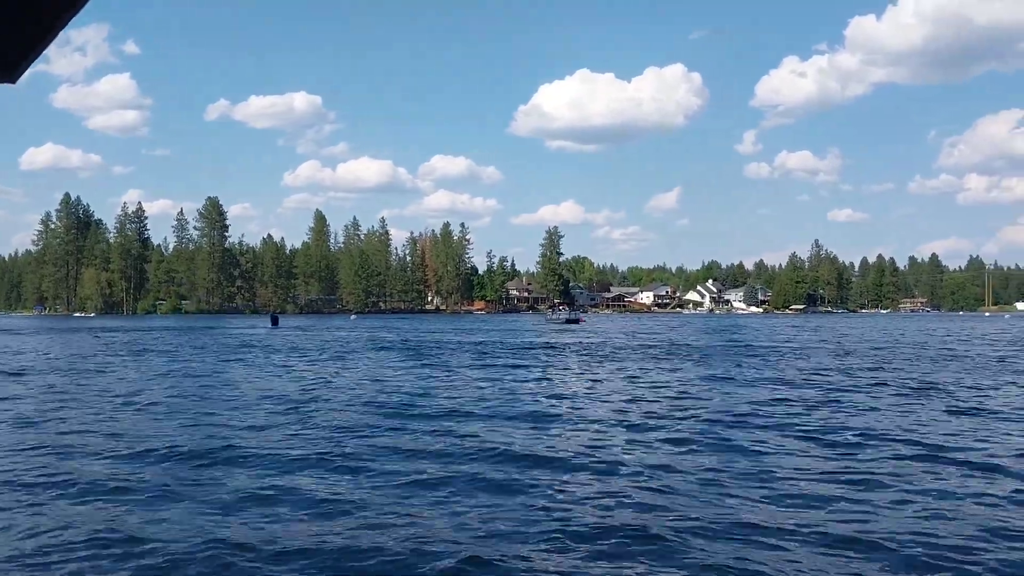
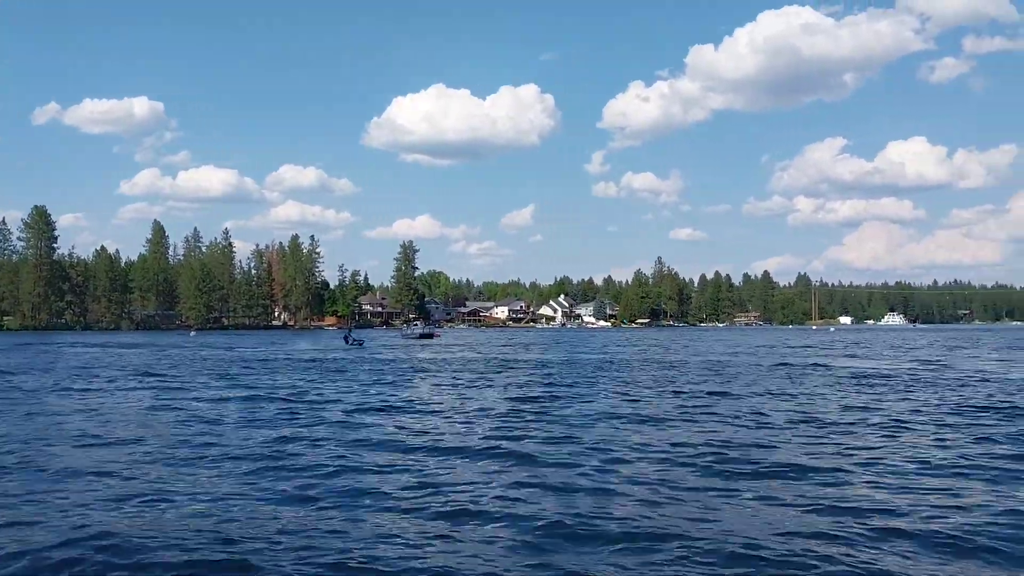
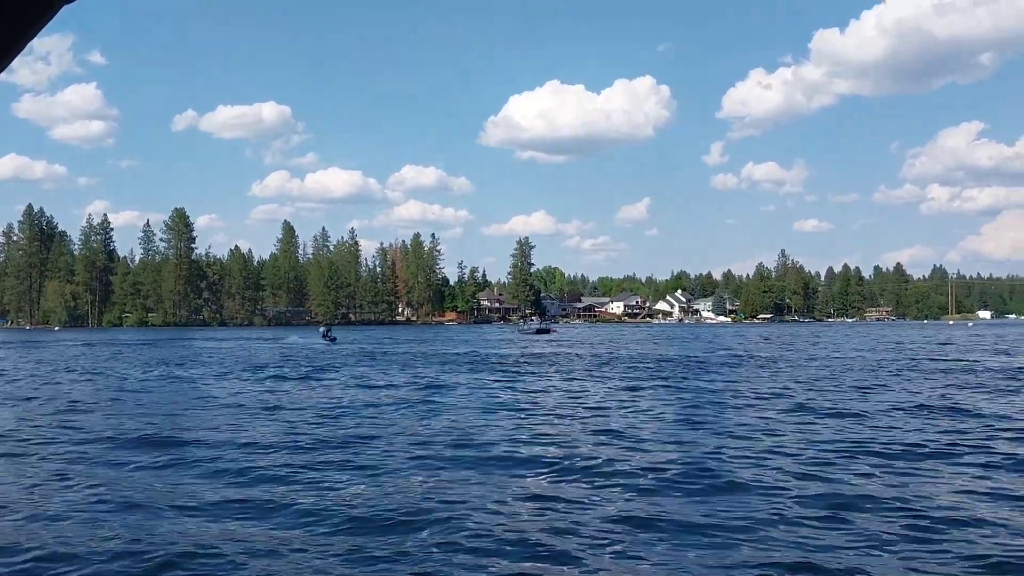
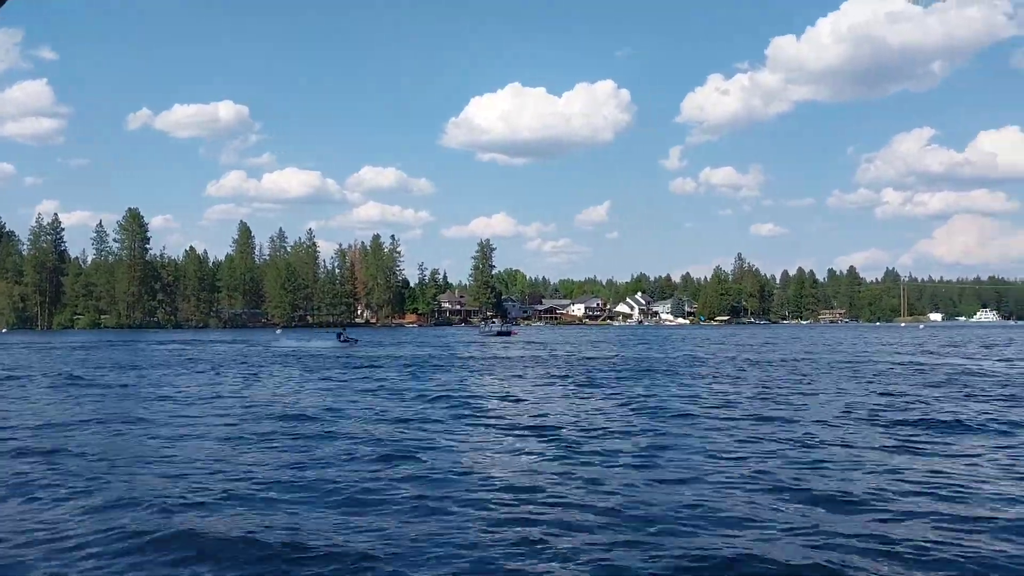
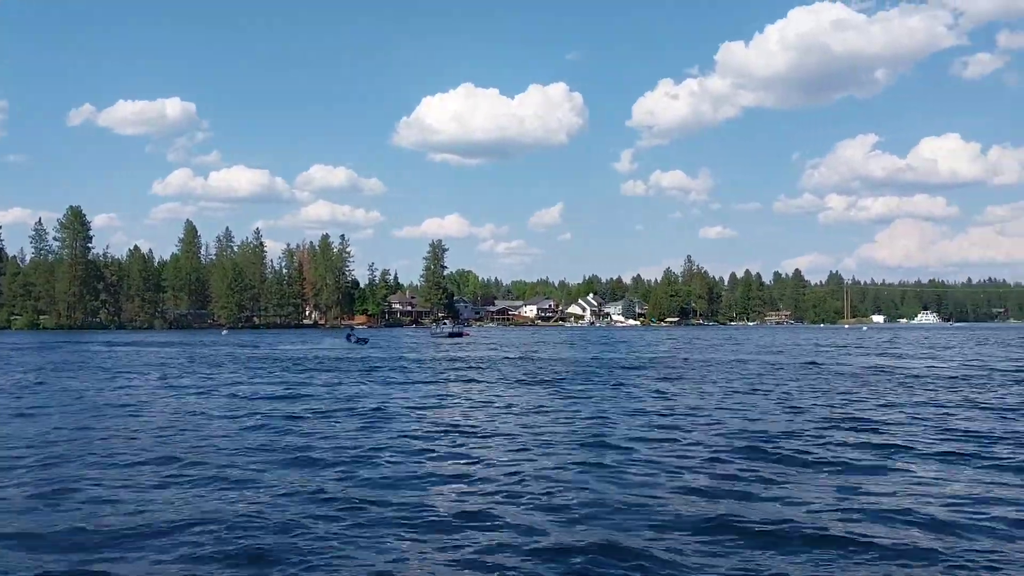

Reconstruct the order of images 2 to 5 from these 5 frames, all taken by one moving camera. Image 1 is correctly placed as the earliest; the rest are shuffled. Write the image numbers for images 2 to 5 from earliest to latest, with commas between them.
3, 4, 5, 2
